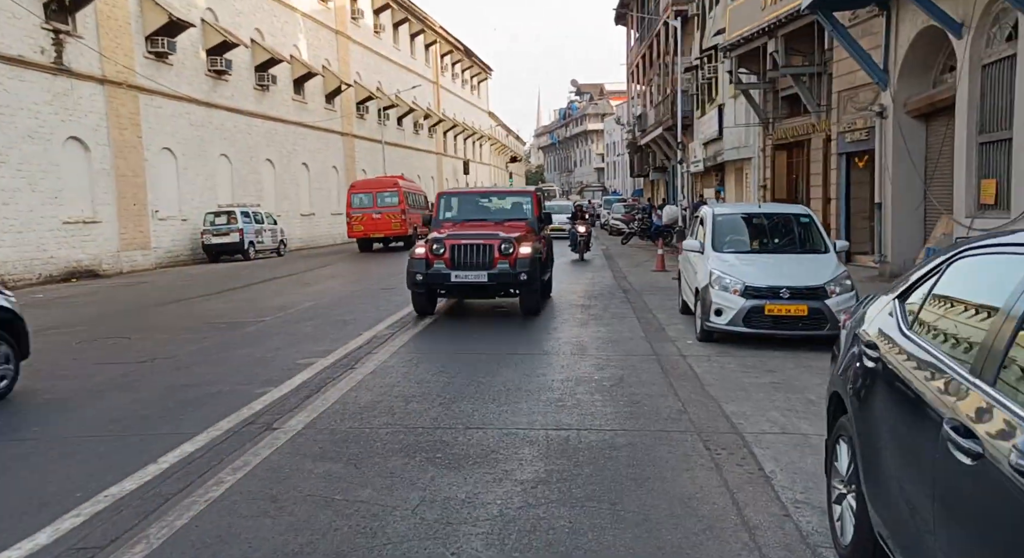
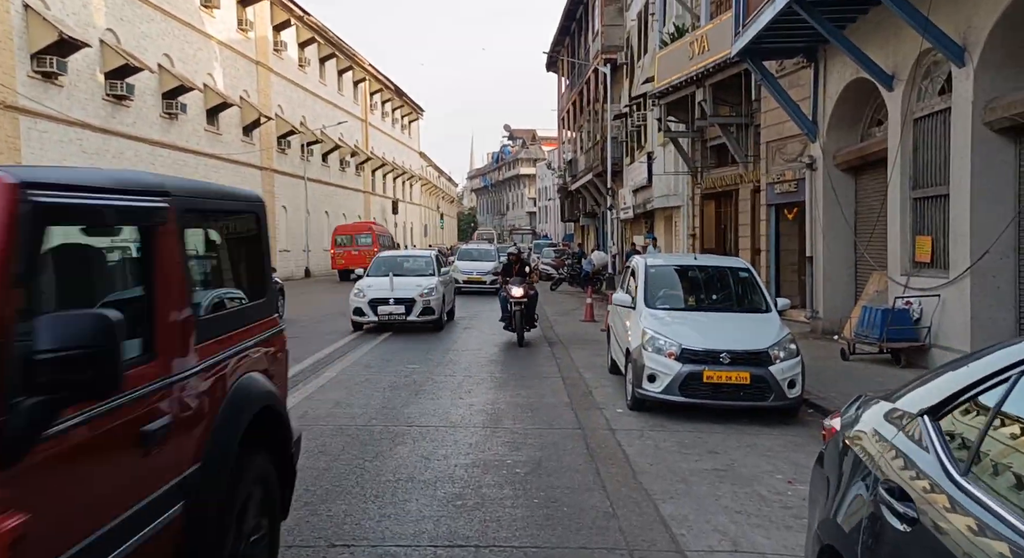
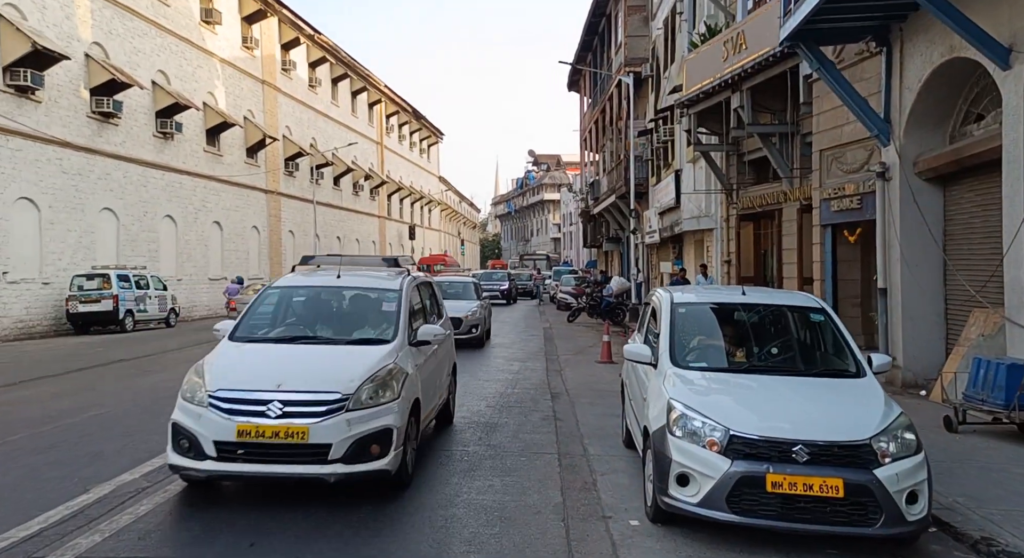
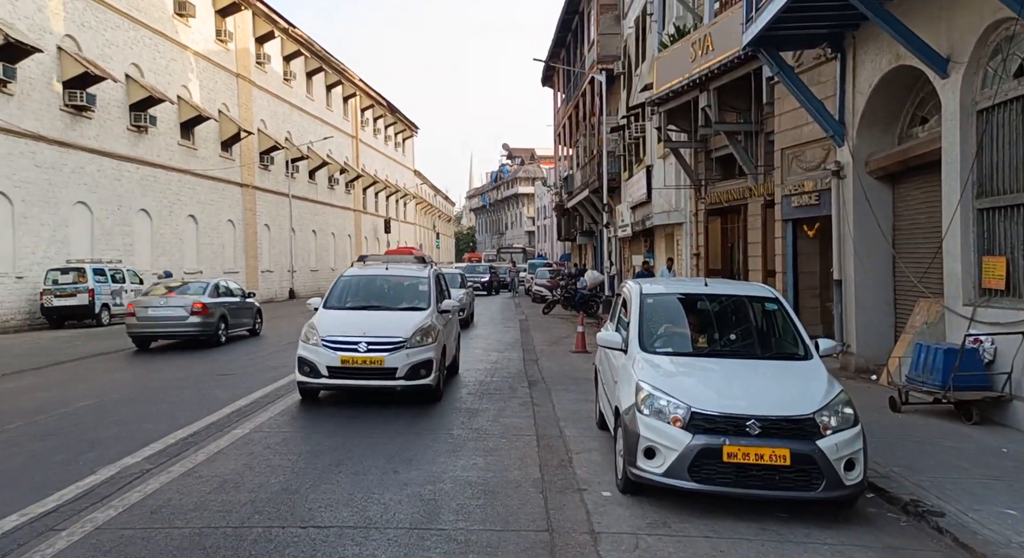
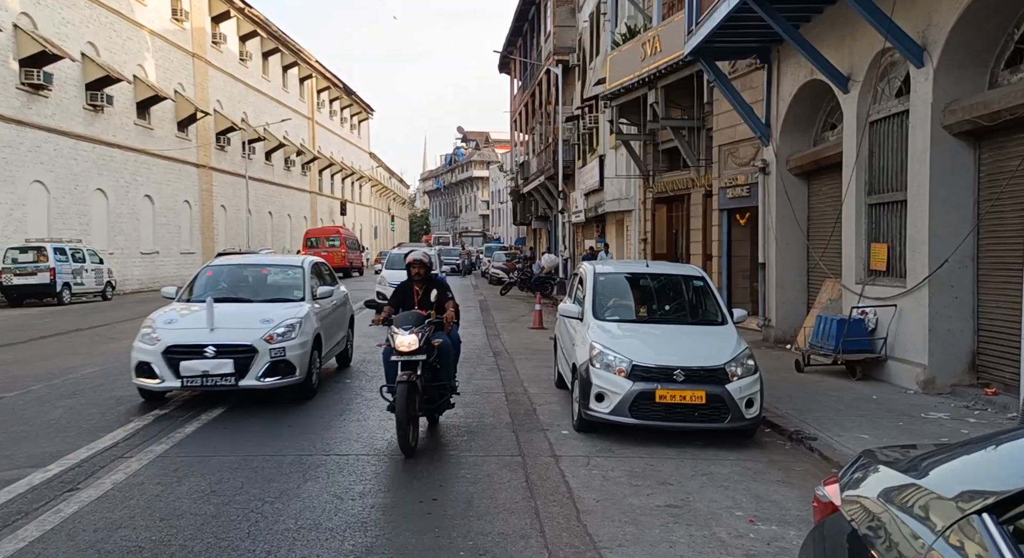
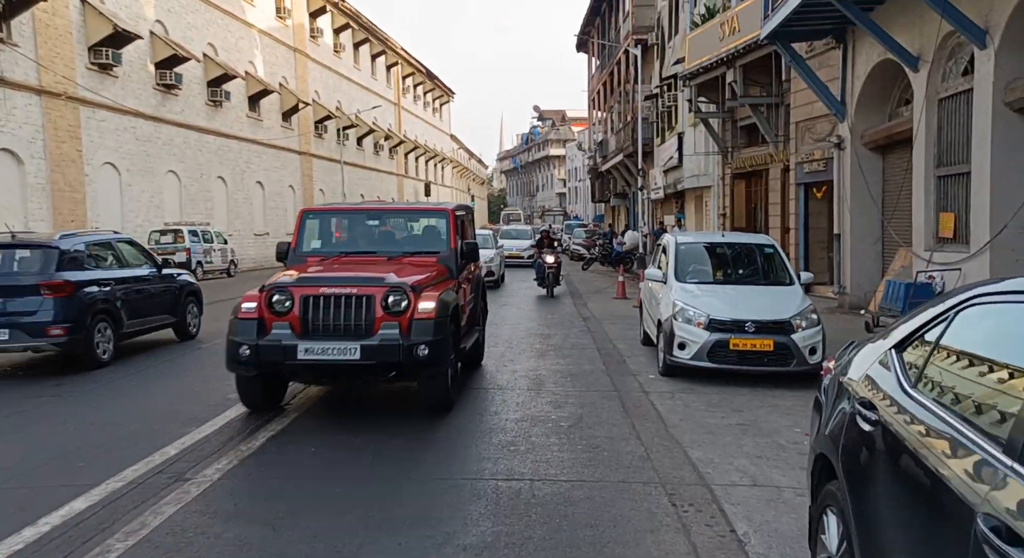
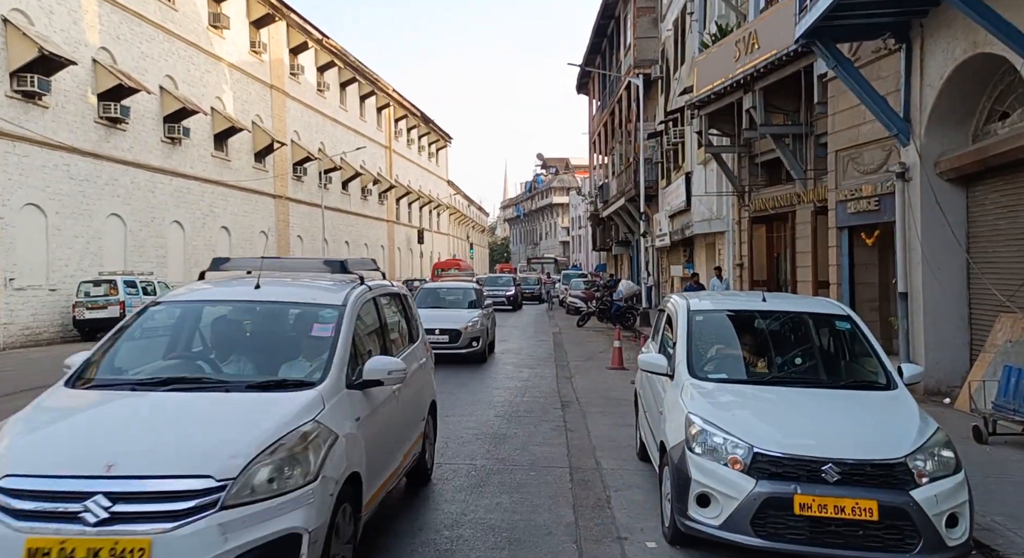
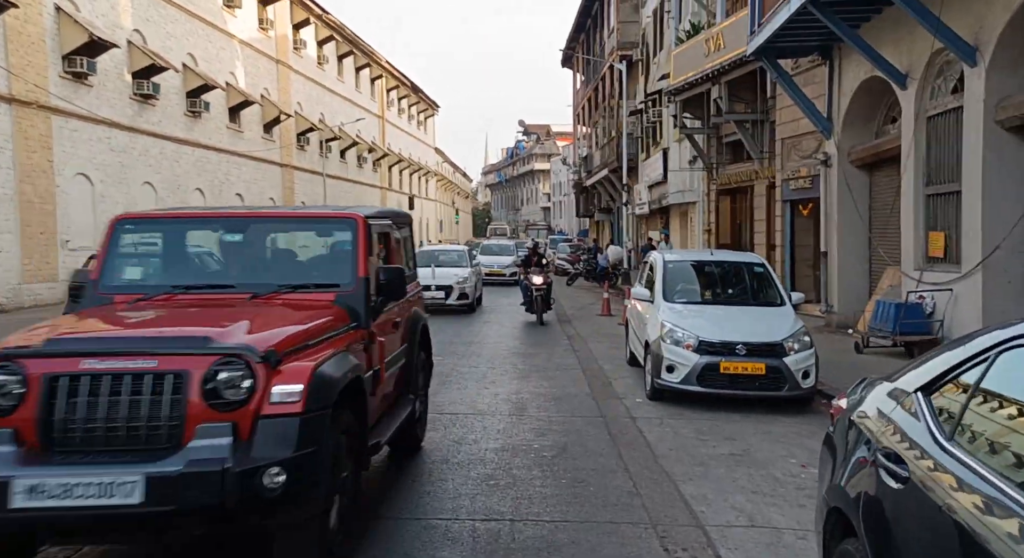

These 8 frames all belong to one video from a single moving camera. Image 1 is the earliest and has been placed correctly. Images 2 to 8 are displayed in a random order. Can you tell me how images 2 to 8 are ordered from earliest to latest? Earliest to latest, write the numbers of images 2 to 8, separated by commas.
6, 8, 2, 5, 4, 3, 7
